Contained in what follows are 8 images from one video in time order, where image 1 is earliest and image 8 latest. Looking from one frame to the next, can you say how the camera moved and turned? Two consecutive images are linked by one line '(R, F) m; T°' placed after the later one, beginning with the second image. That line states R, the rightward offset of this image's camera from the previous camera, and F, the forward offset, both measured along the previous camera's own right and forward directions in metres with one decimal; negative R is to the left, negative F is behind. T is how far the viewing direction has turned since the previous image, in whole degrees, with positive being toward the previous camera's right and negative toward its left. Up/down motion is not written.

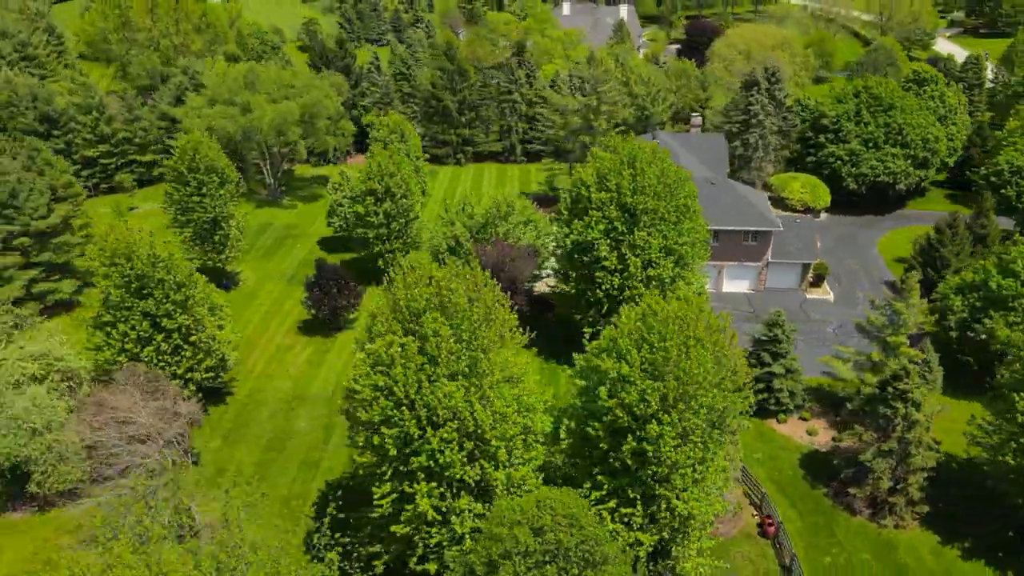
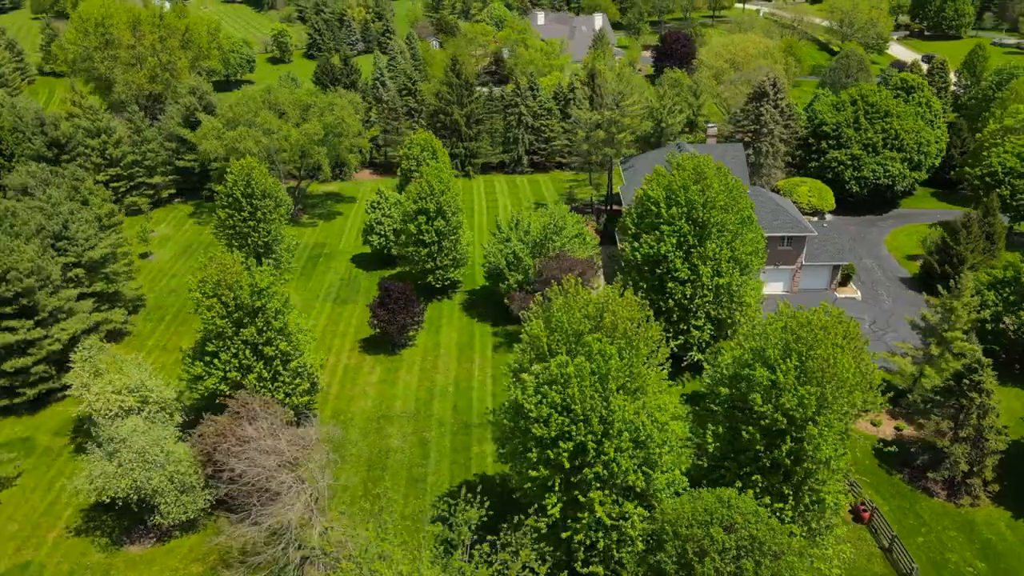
(-6.1, -1.3) m; +4°
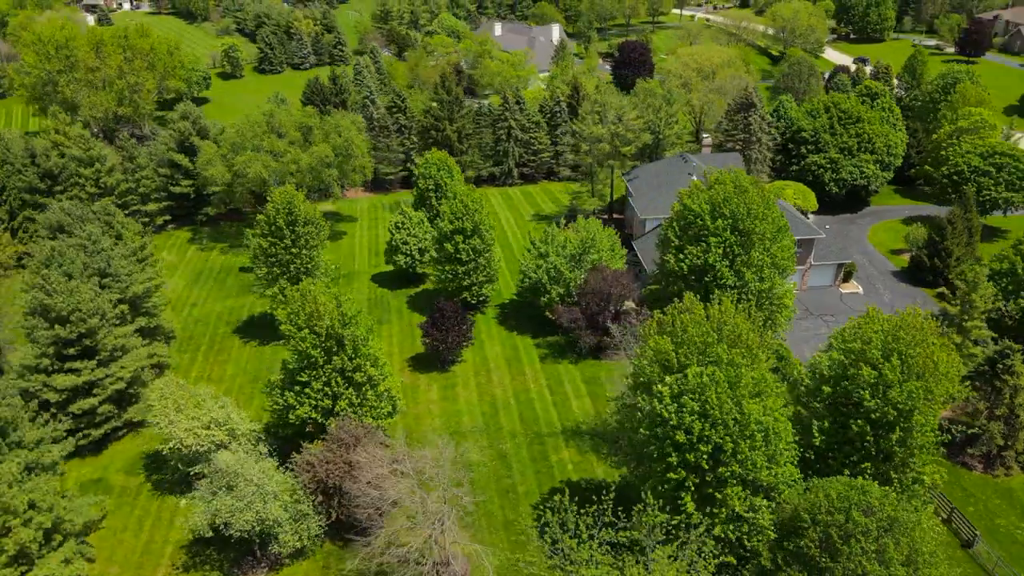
(-6.4, -1.4) m; +6°
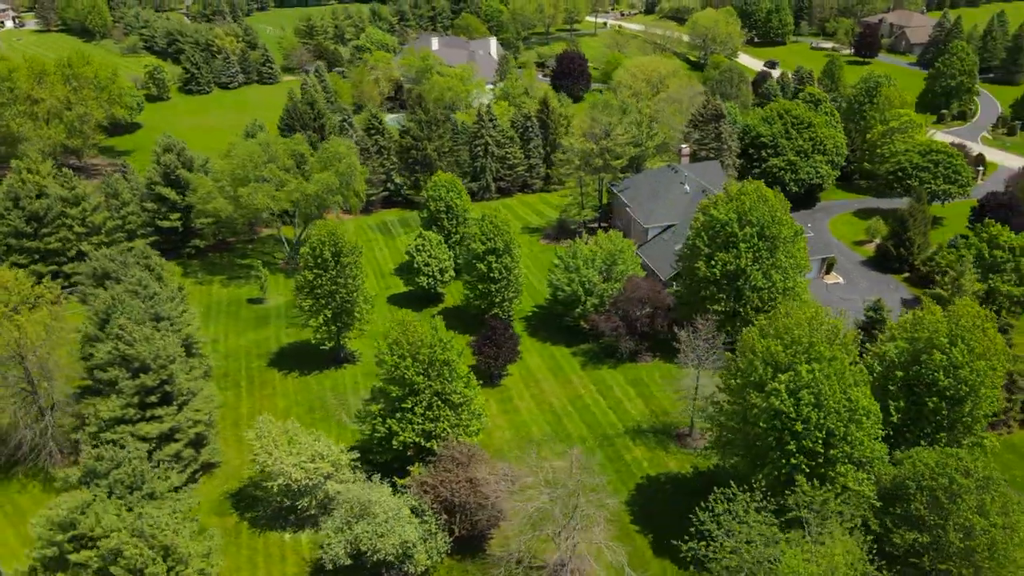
(-8.1, -1.8) m; +8°
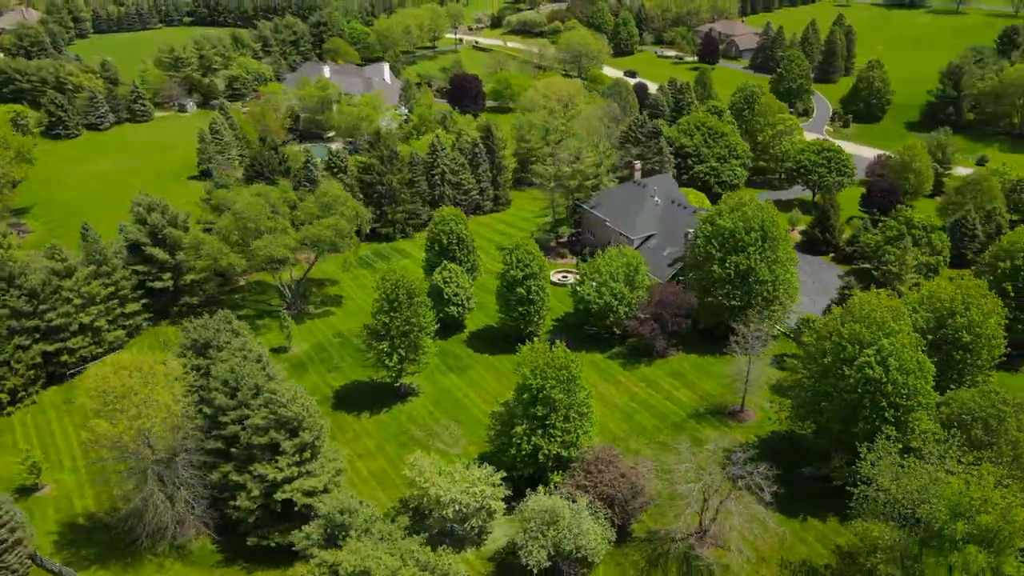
(-14.1, -3.1) m; +13°
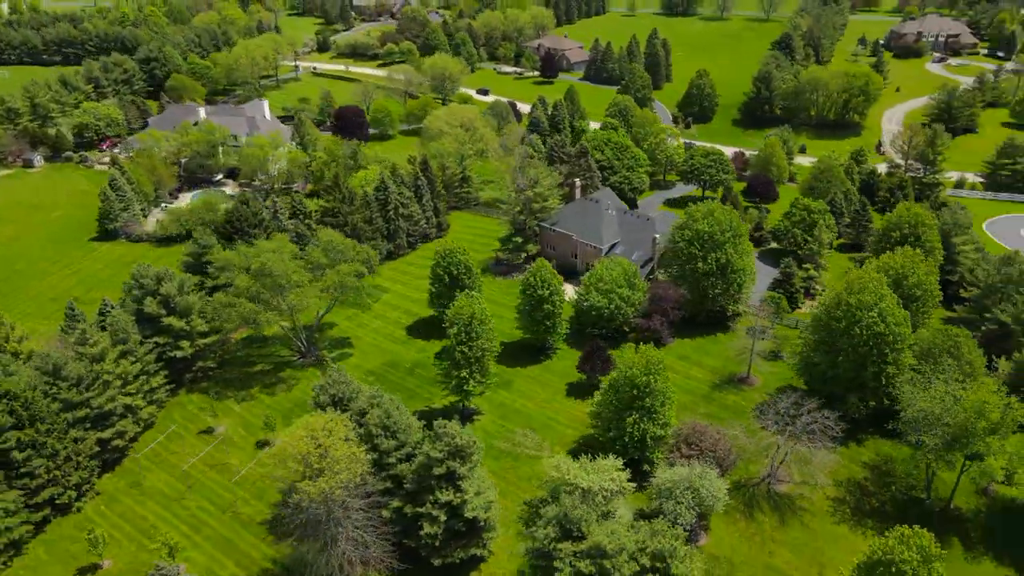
(-17.3, -4.1) m; +16°
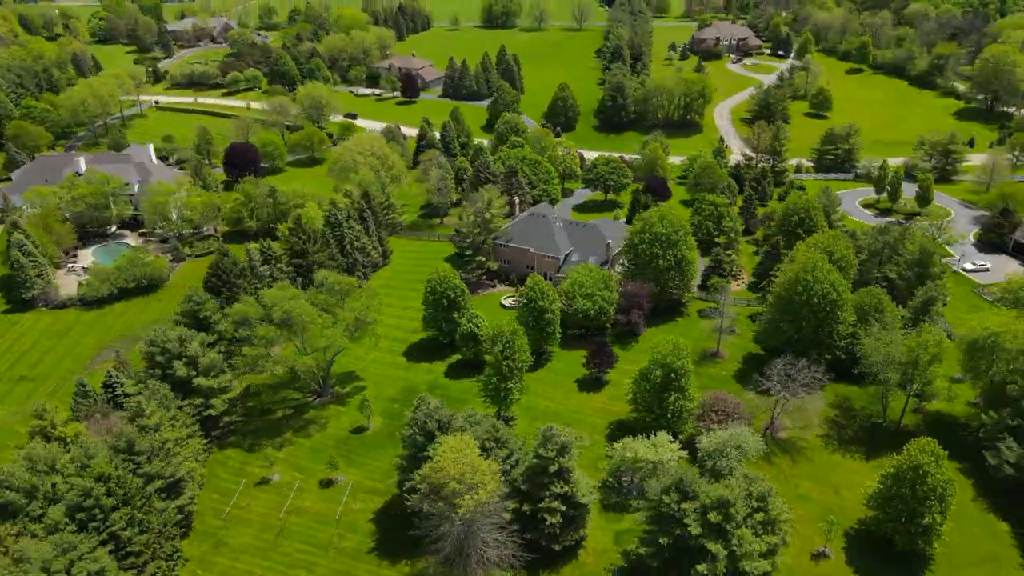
(-16.1, -4.1) m; +15°
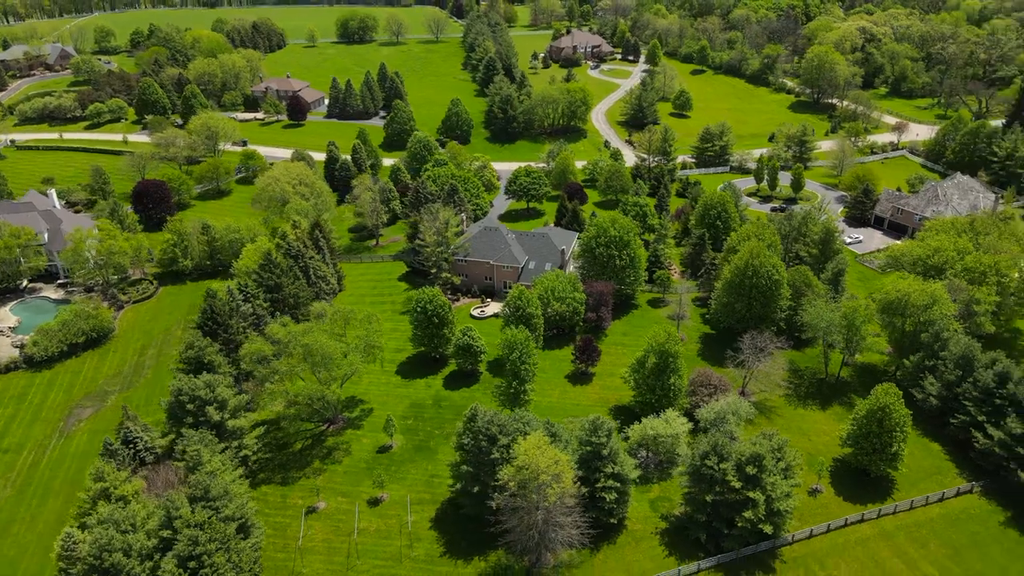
(-13.1, -4.1) m; +12°
